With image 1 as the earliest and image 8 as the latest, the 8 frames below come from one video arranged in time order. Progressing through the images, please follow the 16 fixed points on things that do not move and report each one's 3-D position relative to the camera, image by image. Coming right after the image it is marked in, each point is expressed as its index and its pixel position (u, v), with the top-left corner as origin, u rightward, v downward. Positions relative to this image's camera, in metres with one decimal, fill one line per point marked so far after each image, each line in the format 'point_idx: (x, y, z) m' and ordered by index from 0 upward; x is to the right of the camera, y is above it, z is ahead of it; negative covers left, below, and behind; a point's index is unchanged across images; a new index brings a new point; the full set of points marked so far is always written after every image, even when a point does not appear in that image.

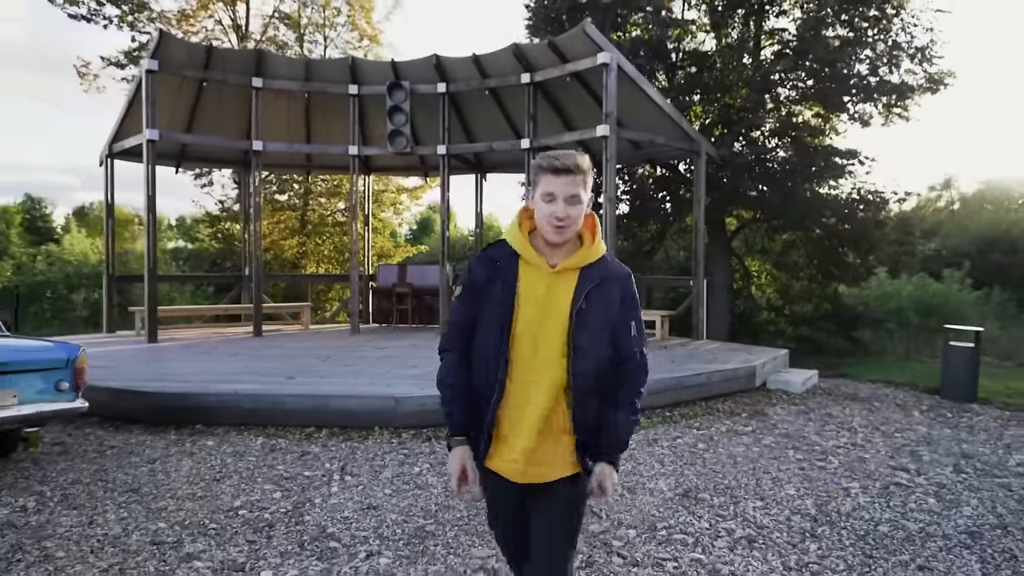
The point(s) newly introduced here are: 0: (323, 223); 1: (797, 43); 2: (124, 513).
0: (-3.9, +1.5, +16.0) m
1: (+4.3, +3.7, +11.8) m
2: (-2.0, -1.2, +4.0) m
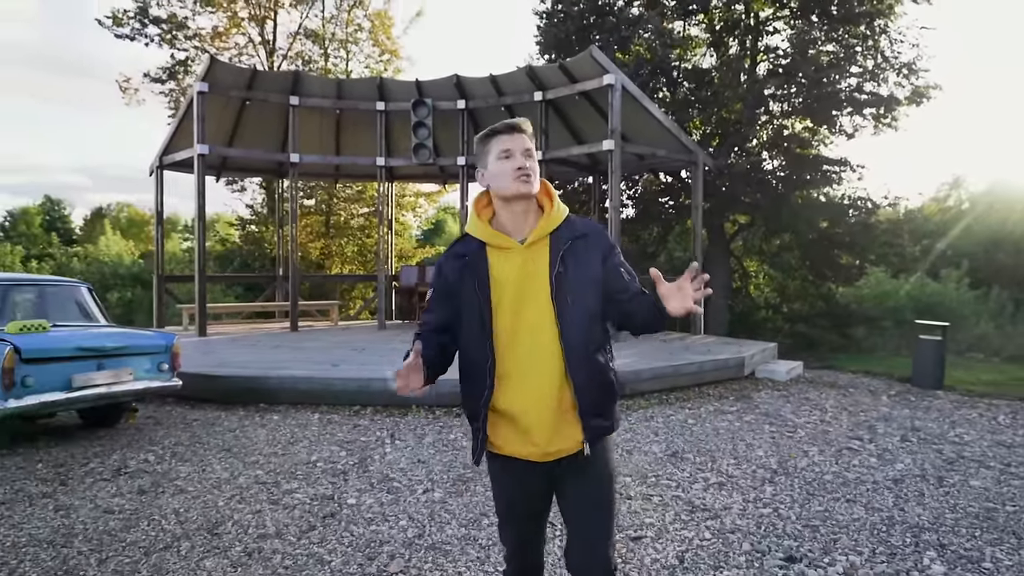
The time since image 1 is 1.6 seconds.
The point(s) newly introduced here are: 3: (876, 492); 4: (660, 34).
0: (-3.6, +1.5, +17.1) m
1: (+4.5, +3.7, +12.8) m
2: (-1.9, -1.1, +5.0) m
3: (+2.1, -1.2, +4.4) m
4: (+2.5, +4.3, +13.2) m
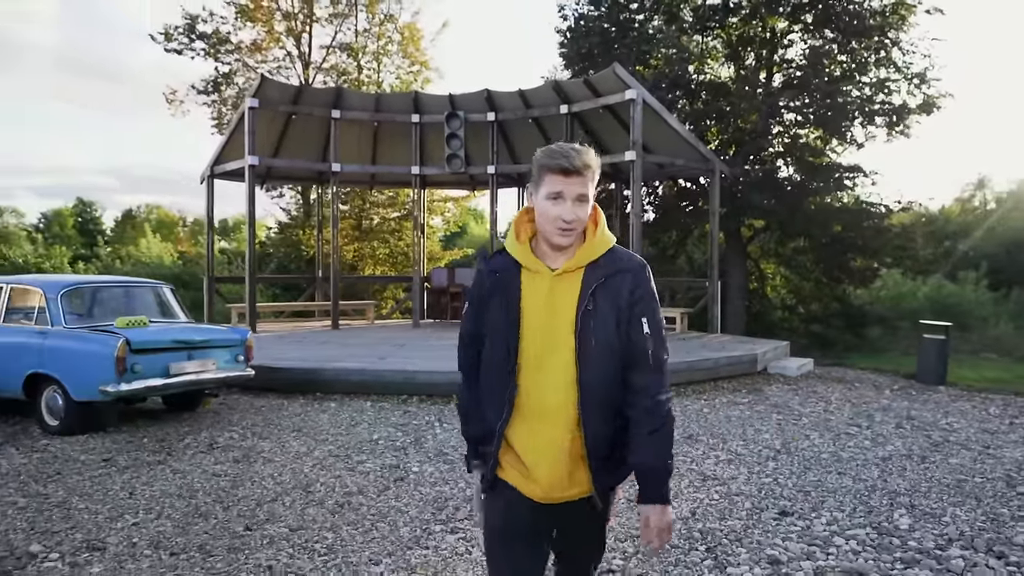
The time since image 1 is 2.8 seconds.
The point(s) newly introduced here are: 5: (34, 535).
0: (-3.0, +1.5, +17.9) m
1: (+5.0, +3.7, +13.4) m
2: (-1.6, -1.2, +5.8) m
3: (+2.4, -1.2, +5.1) m
4: (+3.0, +4.3, +13.9) m
5: (-2.2, -1.1, +3.6) m
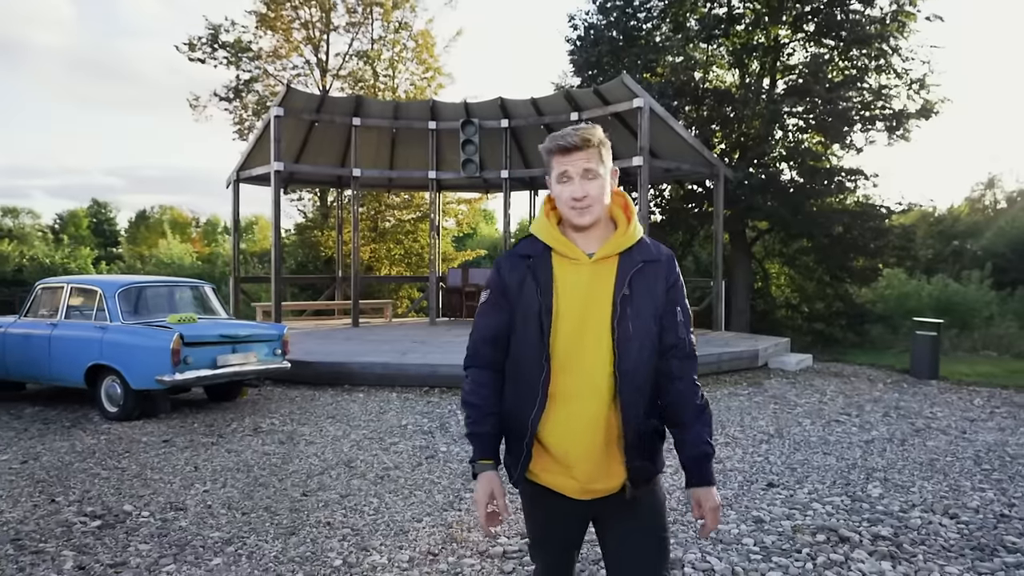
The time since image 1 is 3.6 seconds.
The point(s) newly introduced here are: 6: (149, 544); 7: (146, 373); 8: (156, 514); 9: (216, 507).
0: (-2.8, +1.5, +18.5) m
1: (+5.2, +3.7, +13.9) m
2: (-1.5, -1.2, +6.4) m
3: (+2.5, -1.2, +5.7) m
4: (+3.2, +4.3, +14.4) m
5: (-2.1, -1.1, +4.2) m
6: (-1.6, -1.1, +3.5) m
7: (-3.0, -0.7, +6.3) m
8: (-1.8, -1.1, +3.9) m
9: (-1.5, -1.1, +4.0) m
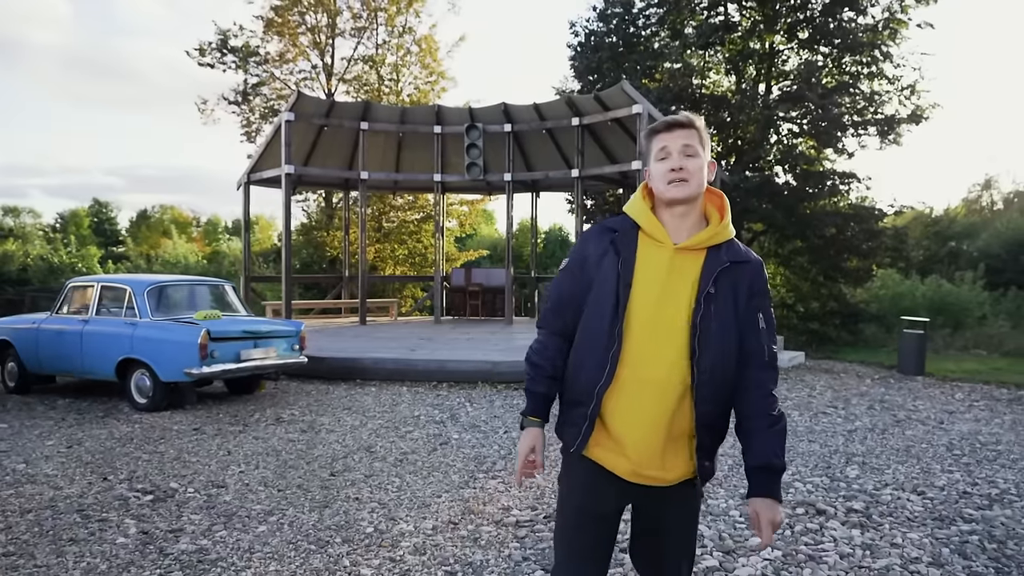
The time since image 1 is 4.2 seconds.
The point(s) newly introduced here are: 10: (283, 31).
0: (-2.7, +1.5, +18.9) m
1: (+5.3, +3.7, +14.3) m
2: (-1.4, -1.1, +6.8) m
3: (+2.5, -1.2, +6.1) m
4: (+3.3, +4.3, +14.8) m
5: (-2.0, -1.1, +4.6) m
6: (-1.6, -1.1, +3.9) m
7: (-2.9, -0.7, +6.7) m
8: (-1.7, -1.1, +4.3) m
9: (-1.5, -1.1, +4.4) m
10: (-5.5, +6.2, +18.4) m
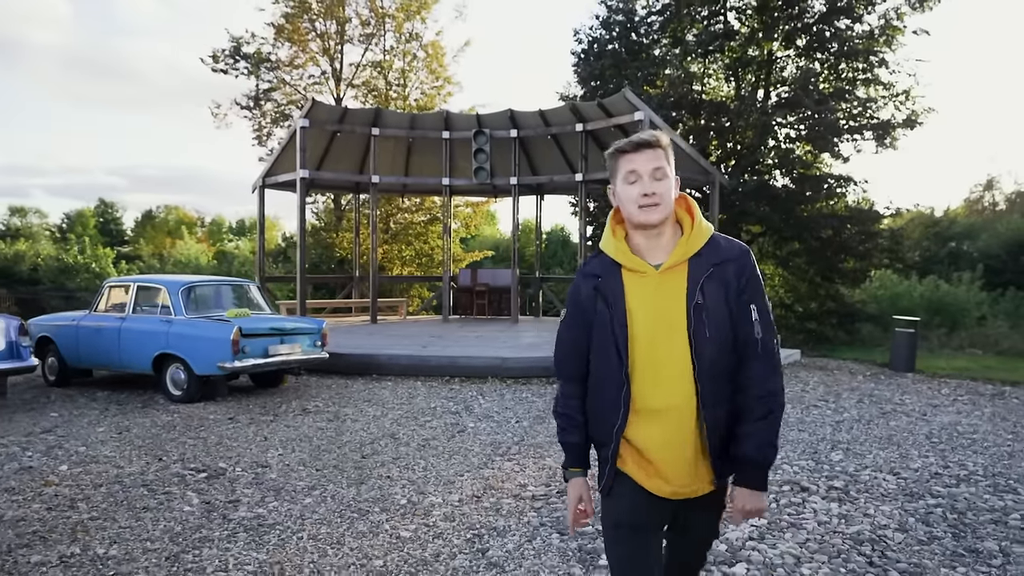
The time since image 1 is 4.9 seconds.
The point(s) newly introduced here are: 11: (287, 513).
0: (-2.6, +1.5, +19.4) m
1: (+5.4, +3.7, +14.8) m
2: (-1.3, -1.1, +7.3) m
3: (+2.6, -1.2, +6.5) m
4: (+3.4, +4.3, +15.3) m
5: (-1.9, -1.1, +5.1) m
6: (-1.5, -1.1, +4.4) m
7: (-2.8, -0.7, +7.2) m
8: (-1.6, -1.1, +4.8) m
9: (-1.4, -1.1, +4.9) m
10: (-5.4, +6.2, +18.9) m
11: (-1.1, -1.1, +3.9) m
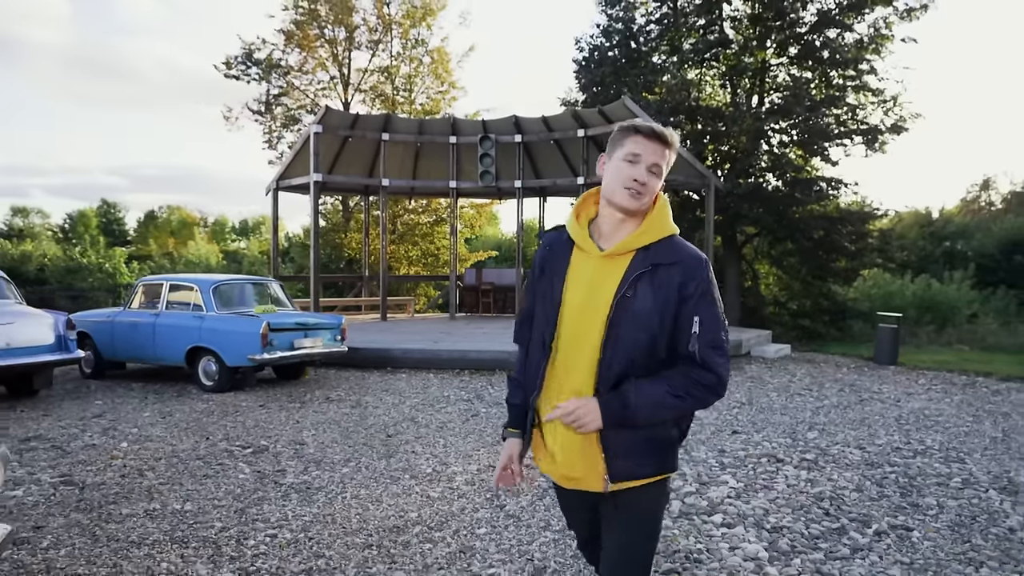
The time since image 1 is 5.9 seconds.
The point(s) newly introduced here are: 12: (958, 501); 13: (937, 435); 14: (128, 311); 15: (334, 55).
0: (-2.6, +1.5, +20.0) m
1: (+5.5, +3.7, +15.4) m
2: (-1.3, -1.1, +7.9) m
3: (+2.7, -1.1, +7.2) m
4: (+3.5, +4.3, +15.9) m
5: (-1.9, -1.1, +5.7) m
6: (-1.4, -1.1, +5.0) m
7: (-2.8, -0.6, +7.8) m
8: (-1.6, -1.1, +5.4) m
9: (-1.3, -1.1, +5.5) m
10: (-5.3, +6.2, +19.5) m
11: (-1.1, -1.1, +4.6) m
12: (+2.4, -1.2, +4.2) m
13: (+3.3, -1.2, +6.0) m
14: (-4.3, -0.3, +8.7) m
15: (-4.6, +6.1, +19.9) m
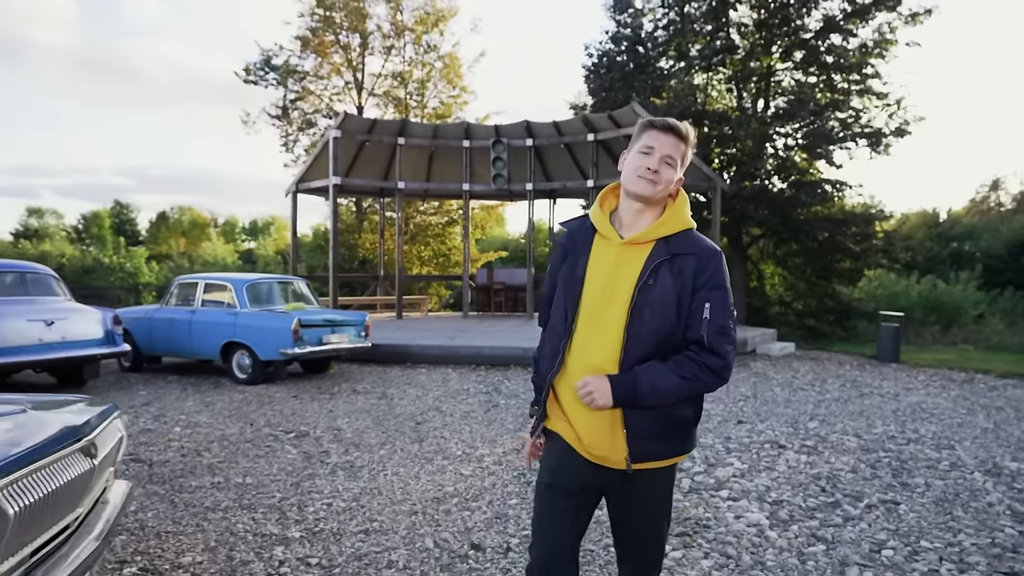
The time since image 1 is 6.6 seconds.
0: (-2.3, +1.5, +20.5) m
1: (+5.7, +3.7, +15.8) m
2: (-1.1, -1.1, +8.3) m
3: (+2.9, -1.1, +7.6) m
4: (+3.7, +4.3, +16.3) m
5: (-1.7, -1.1, +6.2) m
6: (-1.3, -1.1, +5.5) m
7: (-2.6, -0.6, +8.2) m
8: (-1.4, -1.1, +5.9) m
9: (-1.2, -1.1, +6.0) m
10: (-5.0, +6.2, +20.0) m
11: (-0.9, -1.1, +5.0) m
12: (+2.6, -1.1, +4.6) m
13: (+3.5, -1.1, +6.4) m
14: (-4.1, -0.2, +9.1) m
15: (-4.3, +6.1, +20.4) m
